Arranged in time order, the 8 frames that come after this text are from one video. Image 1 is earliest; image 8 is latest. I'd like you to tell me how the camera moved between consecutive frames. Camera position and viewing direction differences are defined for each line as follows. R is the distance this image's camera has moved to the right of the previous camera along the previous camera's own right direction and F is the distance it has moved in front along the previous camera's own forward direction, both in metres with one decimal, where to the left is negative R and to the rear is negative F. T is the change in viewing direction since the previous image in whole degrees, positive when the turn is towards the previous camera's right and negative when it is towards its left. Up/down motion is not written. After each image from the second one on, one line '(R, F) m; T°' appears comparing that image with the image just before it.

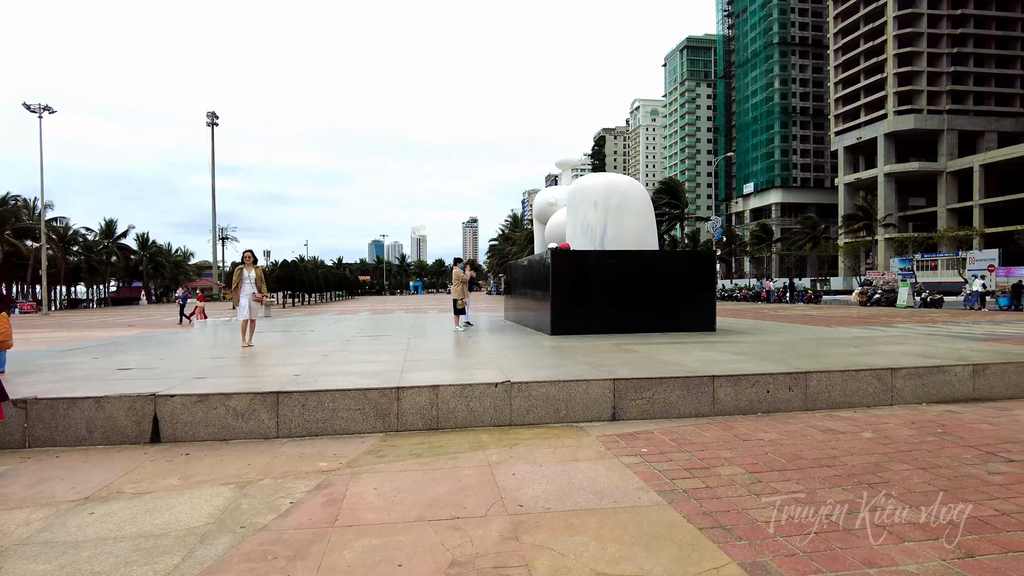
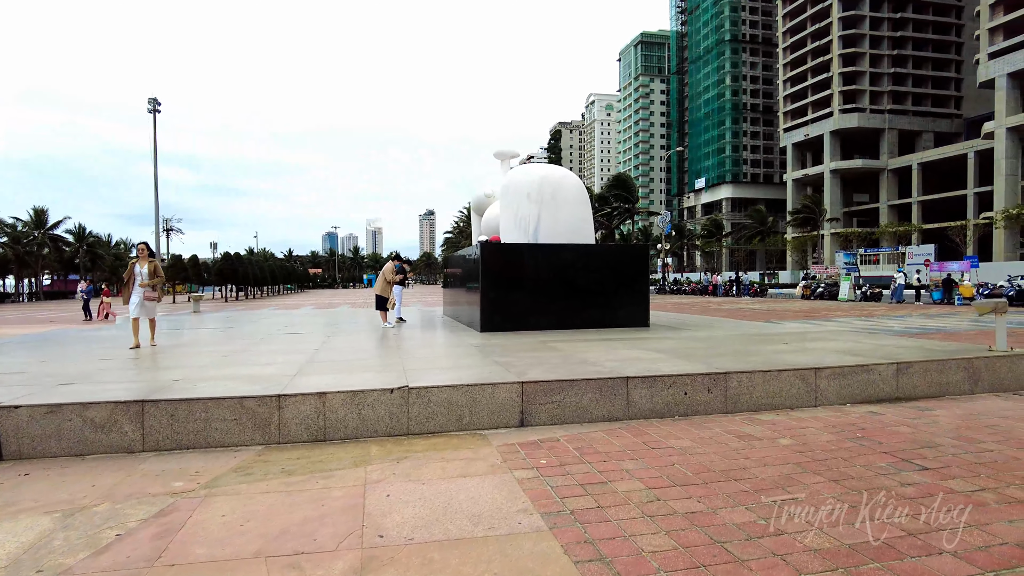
(+0.5, +0.5) m; +4°
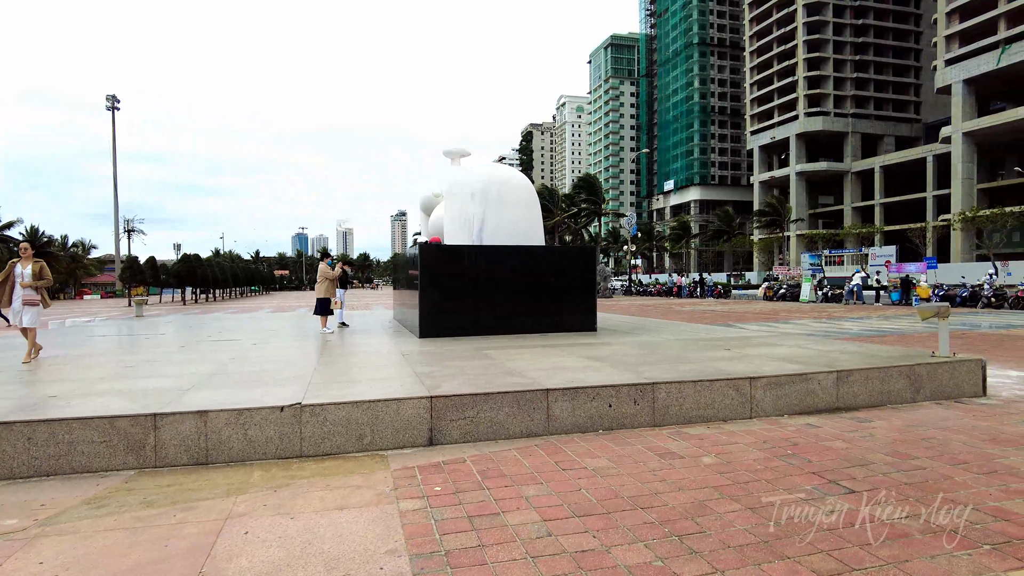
(+0.5, +0.4) m; +2°
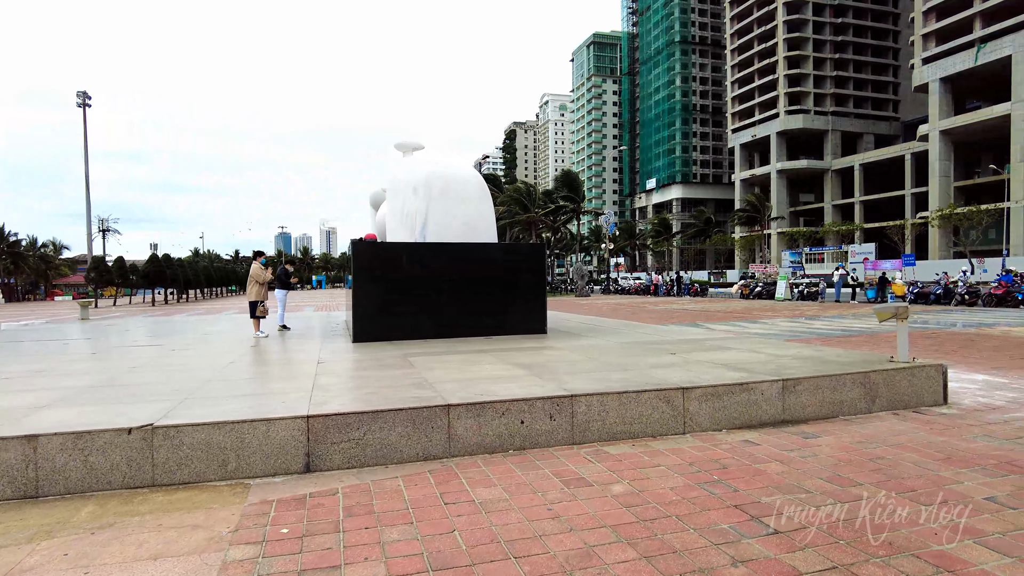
(+0.6, +0.7) m; +1°
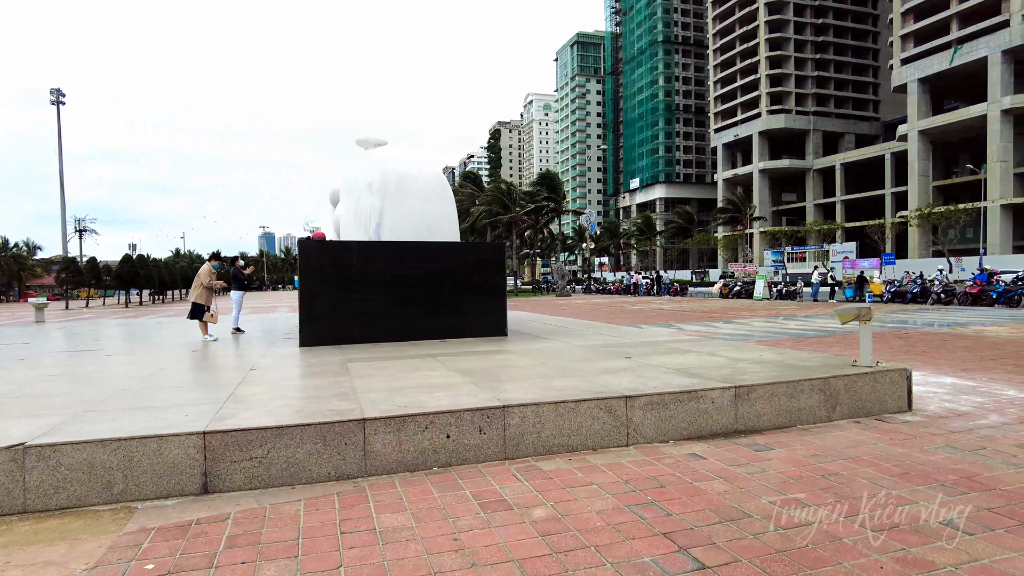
(+0.4, +0.4) m; +1°
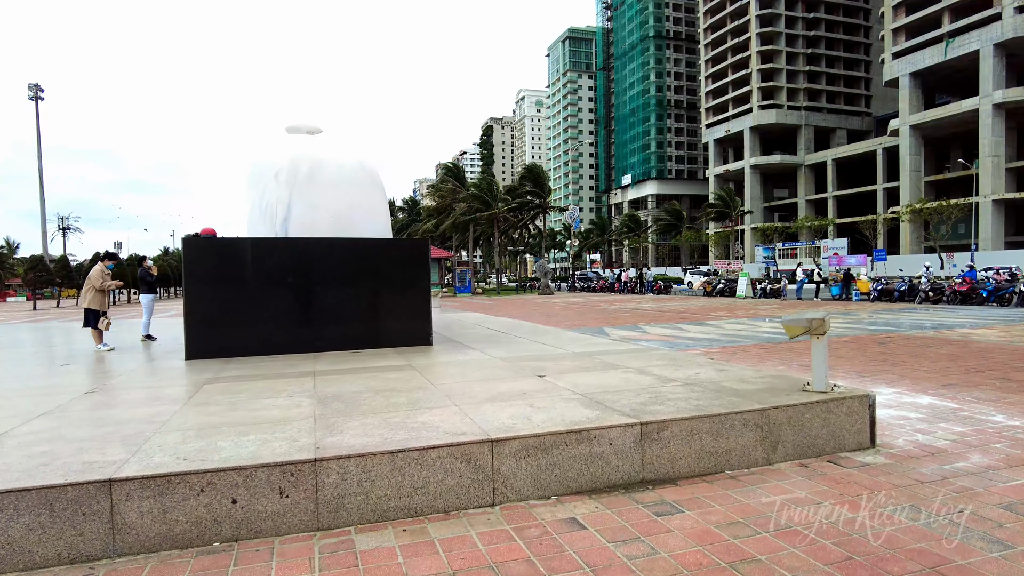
(+0.9, +1.1) m; 0°
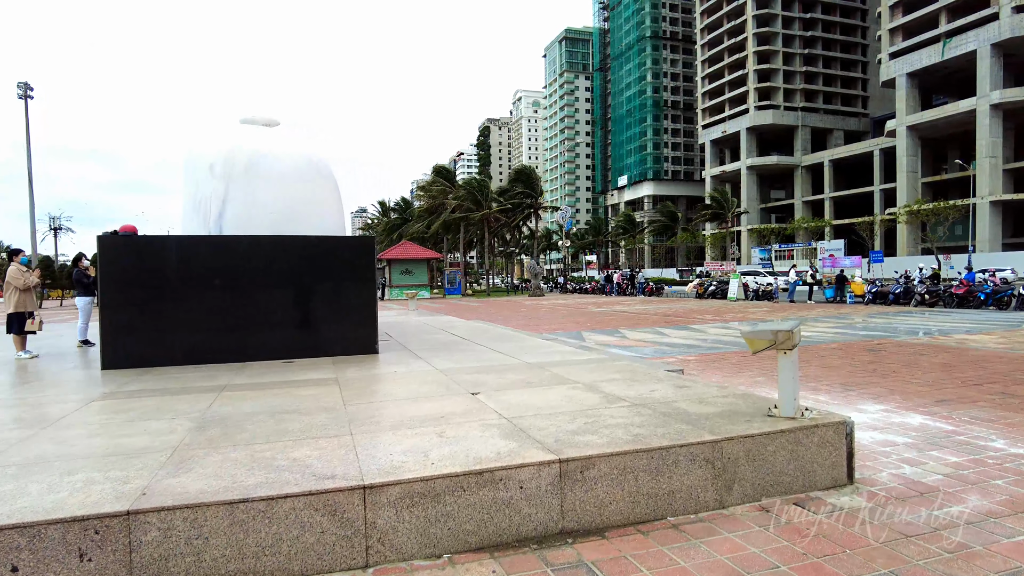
(+0.5, +0.7) m; 0°
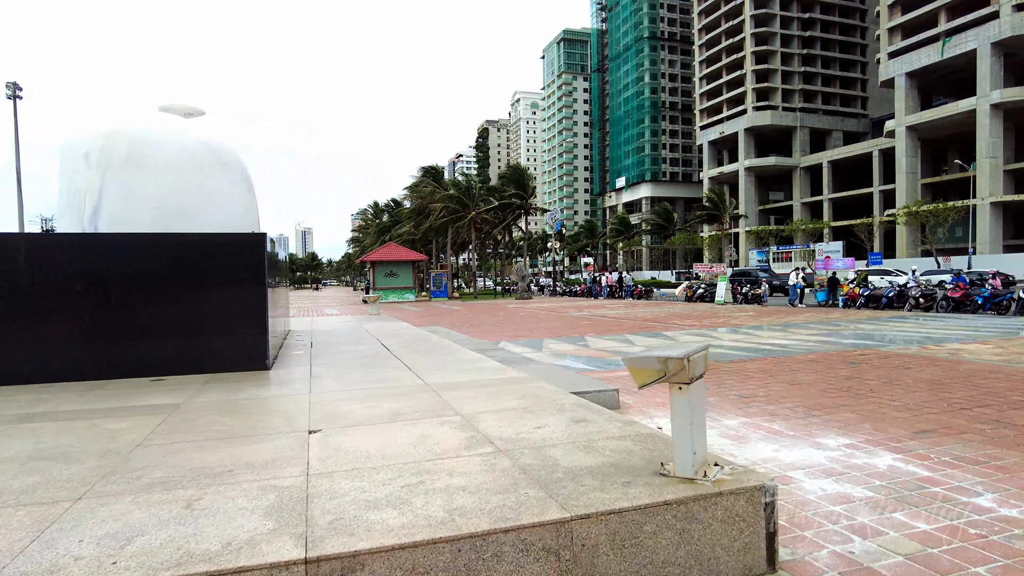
(+0.9, +1.0) m; 0°
